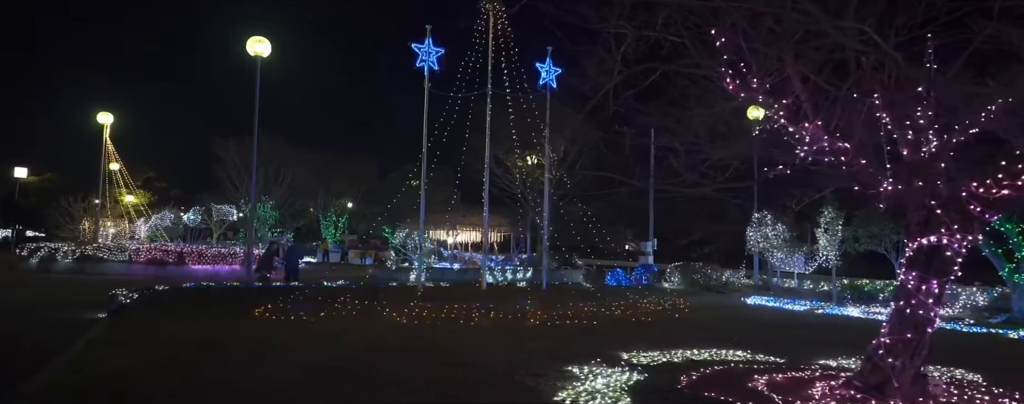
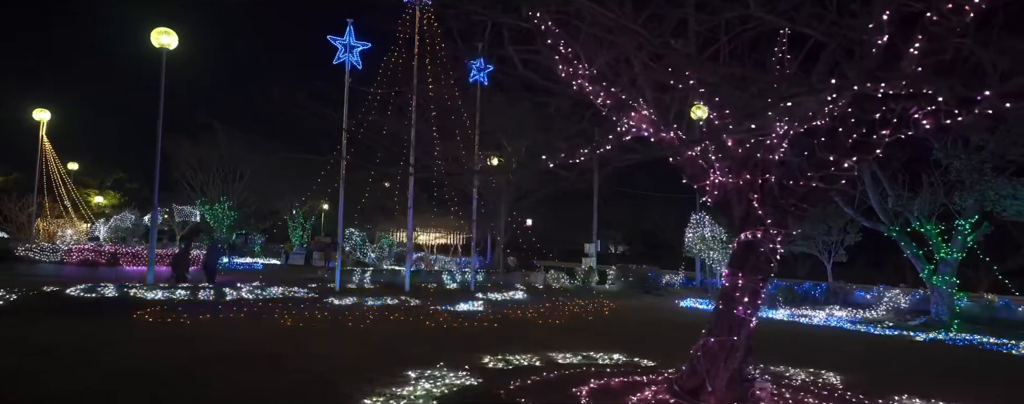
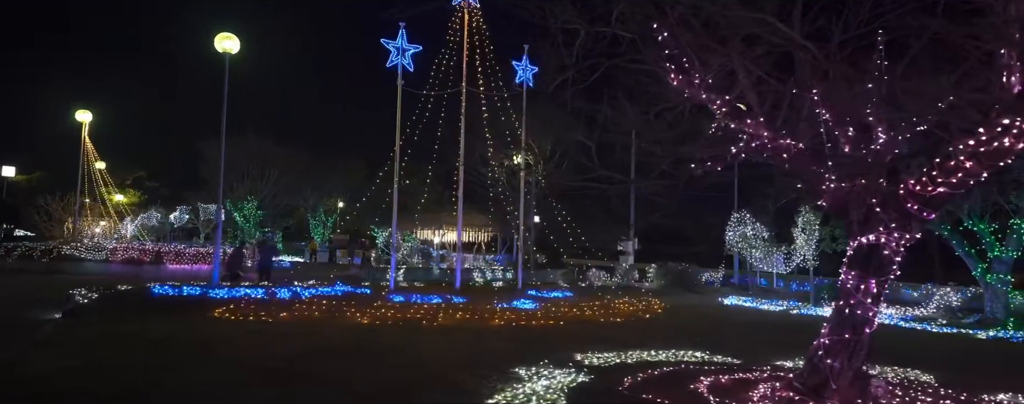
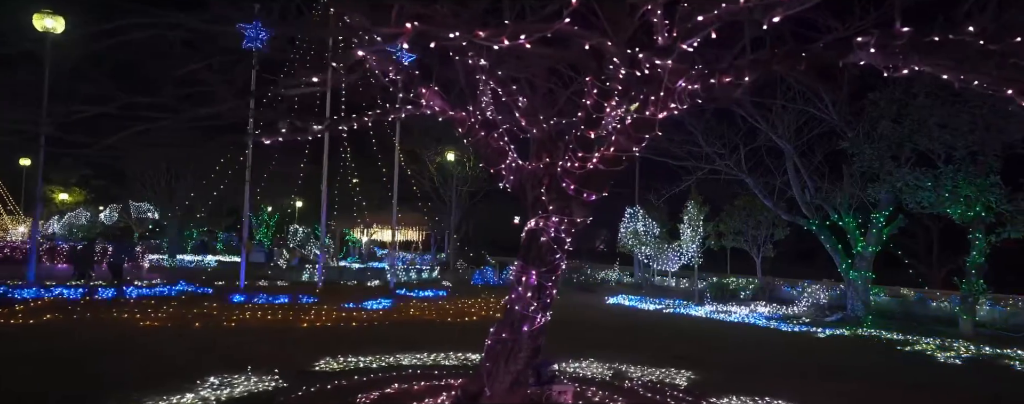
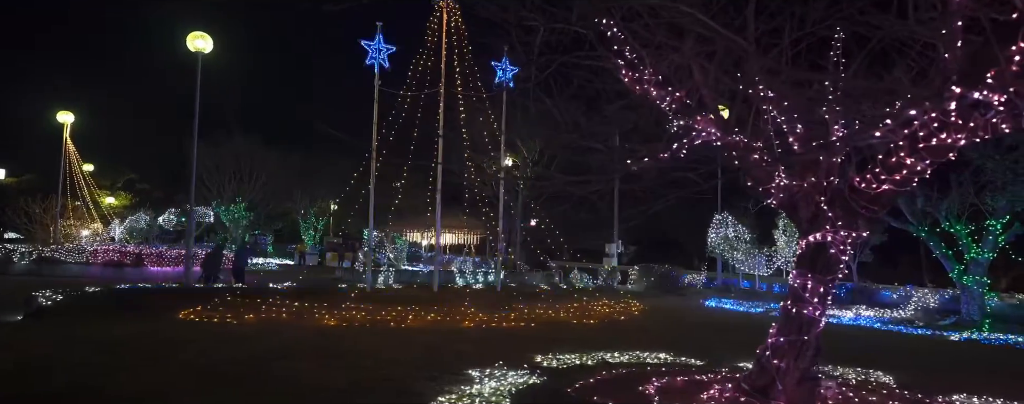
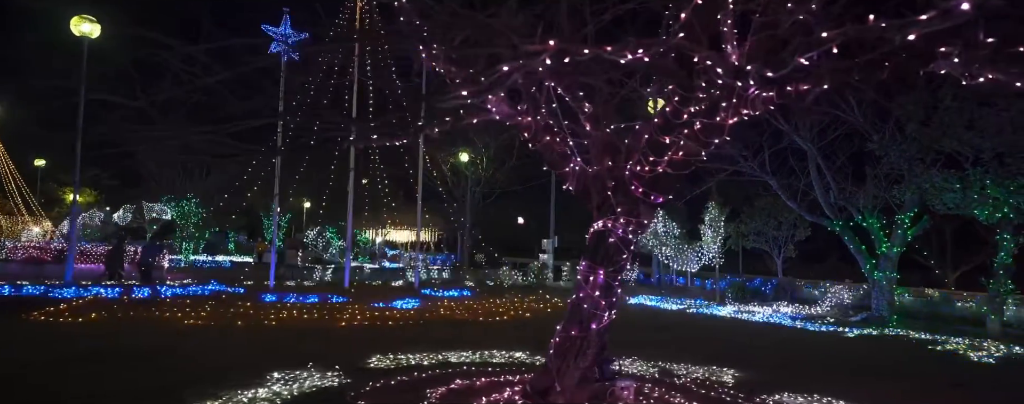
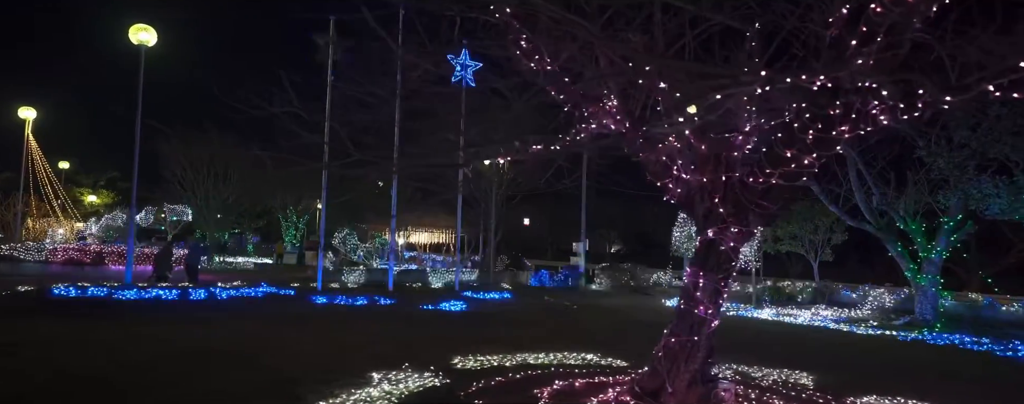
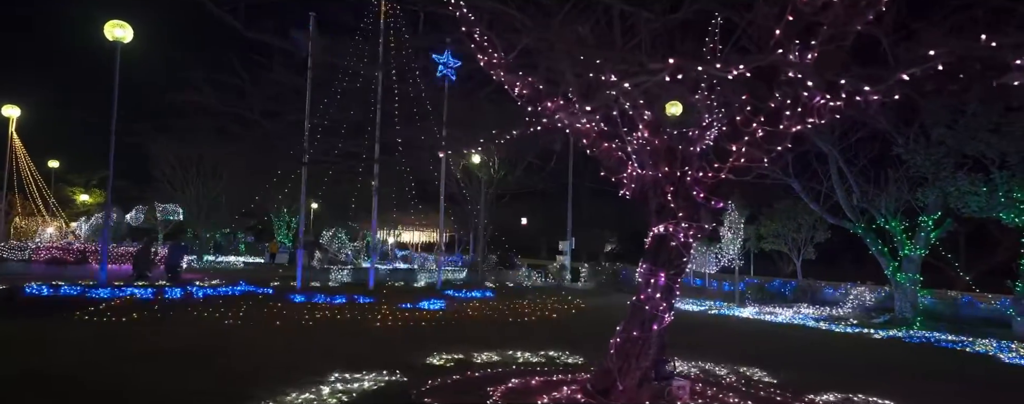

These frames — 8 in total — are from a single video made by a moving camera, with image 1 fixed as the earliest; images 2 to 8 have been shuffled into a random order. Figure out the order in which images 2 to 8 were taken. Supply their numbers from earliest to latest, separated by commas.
3, 5, 2, 7, 8, 6, 4
